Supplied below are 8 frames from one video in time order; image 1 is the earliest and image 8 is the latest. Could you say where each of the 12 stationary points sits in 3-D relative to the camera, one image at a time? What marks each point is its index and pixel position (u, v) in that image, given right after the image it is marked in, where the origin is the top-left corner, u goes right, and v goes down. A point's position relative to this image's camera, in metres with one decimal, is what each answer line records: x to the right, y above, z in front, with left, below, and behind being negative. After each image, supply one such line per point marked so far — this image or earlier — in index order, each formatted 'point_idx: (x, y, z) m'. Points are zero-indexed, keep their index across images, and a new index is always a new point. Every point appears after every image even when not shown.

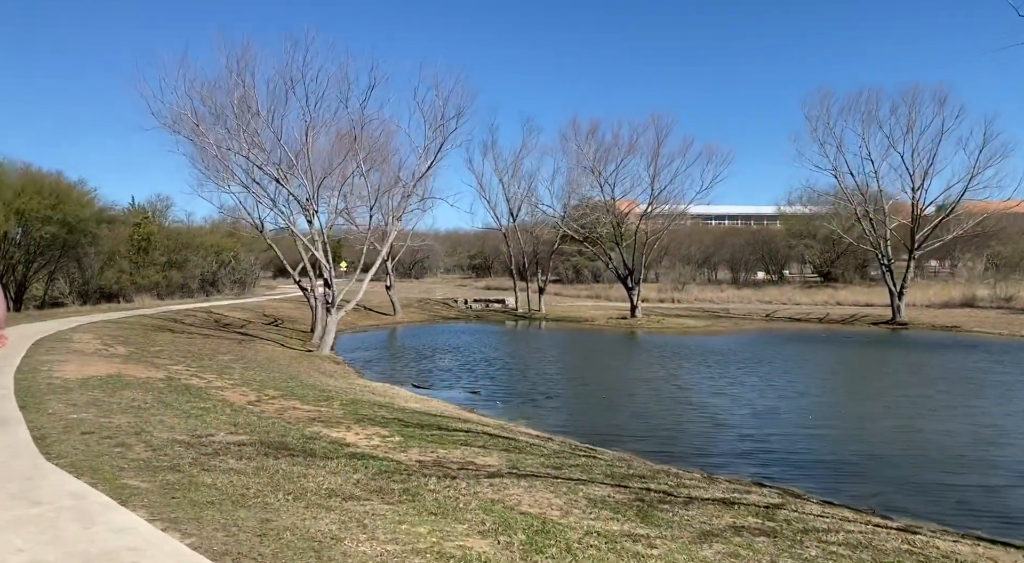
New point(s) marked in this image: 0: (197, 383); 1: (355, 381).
0: (-5.0, -1.6, +13.6) m
1: (-3.3, -2.1, +17.7) m
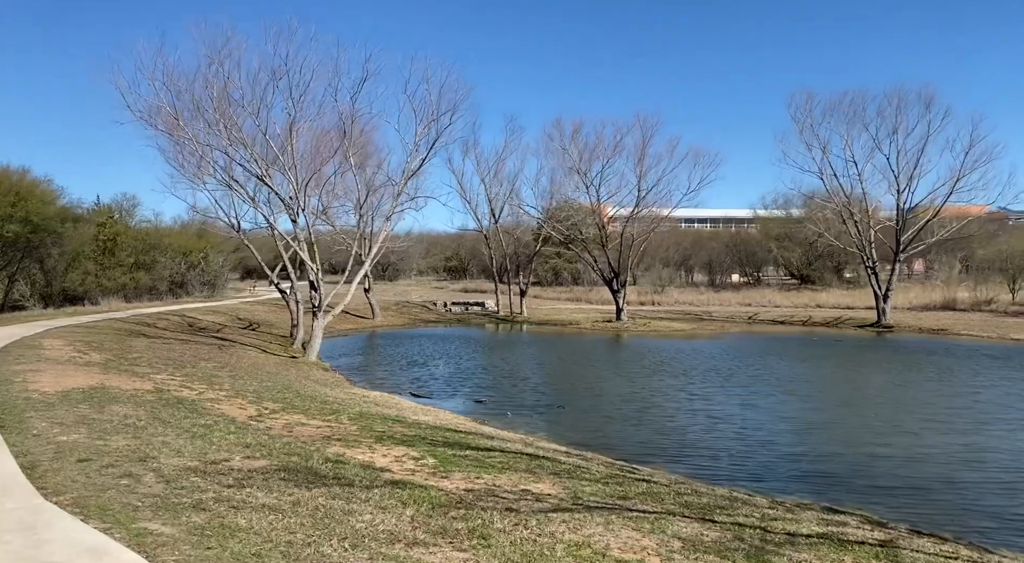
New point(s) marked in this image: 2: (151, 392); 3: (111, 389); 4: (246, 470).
0: (-4.8, -1.7, +12.5) m
1: (-3.2, -2.1, +16.7) m
2: (-5.2, -1.6, +12.4) m
3: (-5.7, -1.5, +12.0) m
4: (-2.1, -1.5, +6.9) m
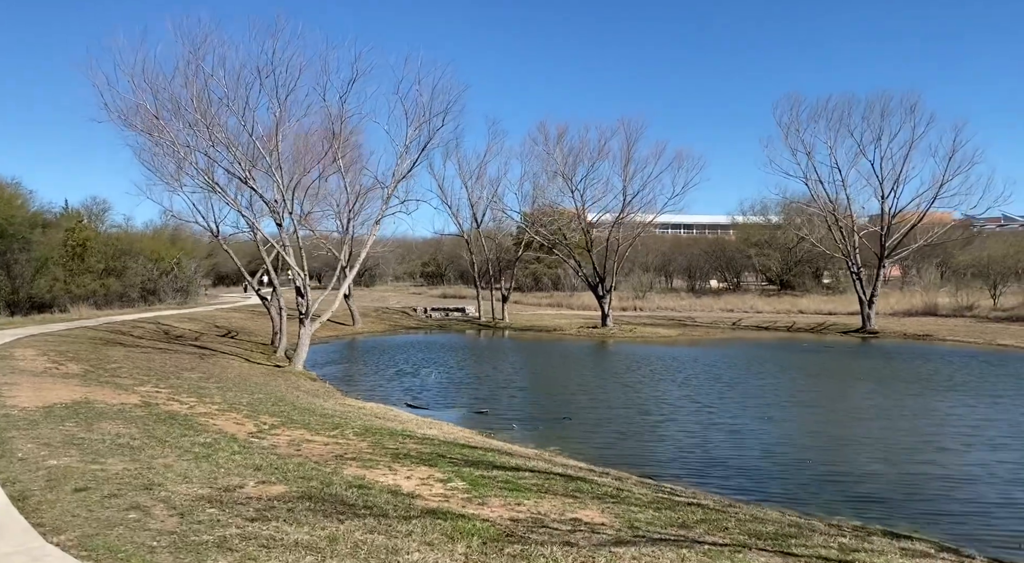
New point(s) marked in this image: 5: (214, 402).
0: (-4.6, -1.8, +11.7) m
1: (-3.2, -2.2, +15.9) m
2: (-5.1, -1.7, +11.6) m
3: (-5.5, -1.6, +11.2) m
4: (-1.8, -1.6, +6.2) m
5: (-4.6, -1.9, +13.0) m
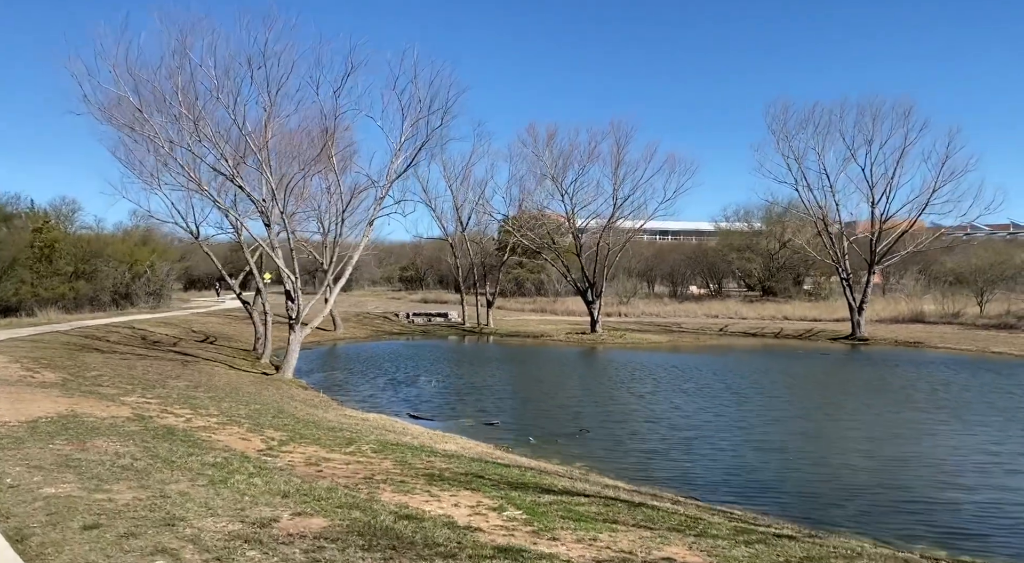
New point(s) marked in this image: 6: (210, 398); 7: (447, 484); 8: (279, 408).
0: (-4.2, -1.8, +10.7) m
1: (-3.0, -2.3, +15.0) m
2: (-4.7, -1.7, +10.6) m
3: (-5.1, -1.6, +10.2) m
4: (-1.3, -1.6, +5.3) m
5: (-4.3, -1.9, +12.0) m
6: (-5.1, -2.0, +14.3) m
7: (-0.6, -1.8, +7.7) m
8: (-3.8, -2.0, +13.8) m
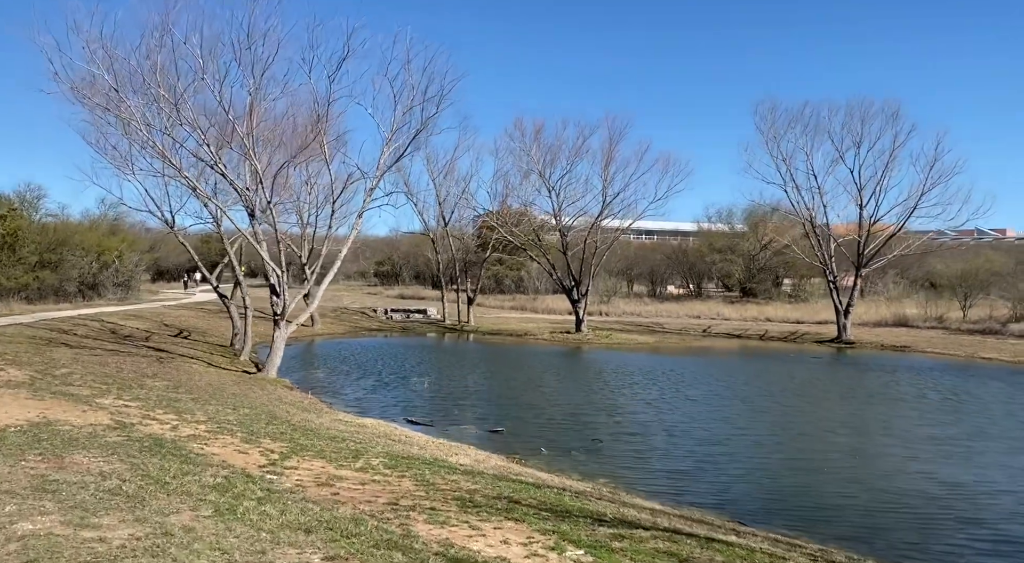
0: (-4.0, -1.7, +9.7) m
1: (-2.9, -2.2, +14.0) m
2: (-4.5, -1.6, +9.5) m
3: (-4.8, -1.5, +9.1) m
4: (-0.8, -1.6, +4.3) m
5: (-4.1, -1.8, +10.9) m
6: (-4.9, -1.9, +13.2) m
7: (-0.2, -1.8, +6.8) m
8: (-3.6, -2.0, +12.7) m
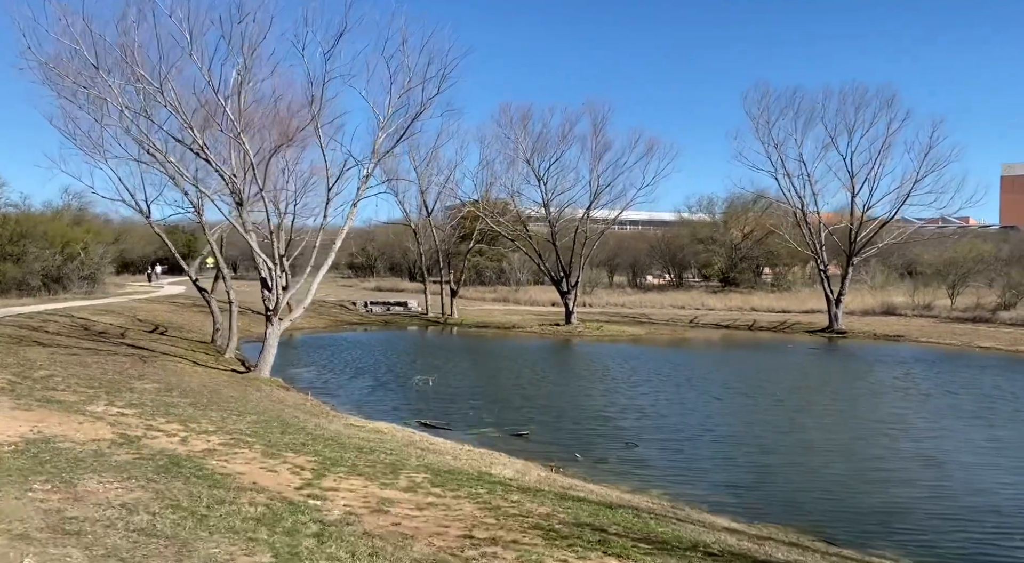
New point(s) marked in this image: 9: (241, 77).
0: (-3.4, -1.7, +8.6) m
1: (-2.5, -2.1, +13.0) m
2: (-3.9, -1.6, +8.4) m
3: (-4.3, -1.5, +8.0) m
4: (-0.1, -1.6, +3.4) m
5: (-3.6, -1.7, +9.9) m
6: (-4.5, -1.8, +12.1) m
7: (+0.4, -1.8, +5.9) m
8: (-3.2, -1.9, +11.7) m
9: (-5.8, +4.3, +18.2) m
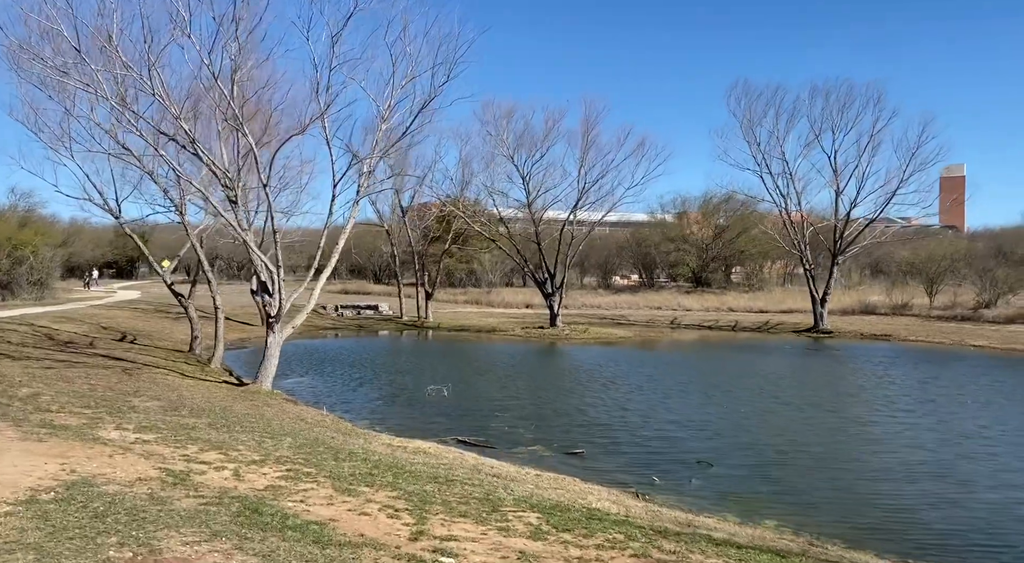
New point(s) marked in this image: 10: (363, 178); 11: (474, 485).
0: (-2.4, -1.7, +7.3) m
1: (-1.7, -2.2, +11.7) m
2: (-2.9, -1.7, +7.1) m
3: (-3.2, -1.6, +6.6) m
4: (+1.3, -1.6, +2.3) m
5: (-2.6, -1.8, +8.6) m
6: (-3.7, -1.9, +10.7) m
7: (+1.6, -1.8, +4.8) m
8: (-2.4, -2.0, +10.4) m
9: (-5.4, +4.2, +16.7) m
10: (-3.3, +2.3, +18.9) m
11: (-0.4, -2.0, +8.2) m
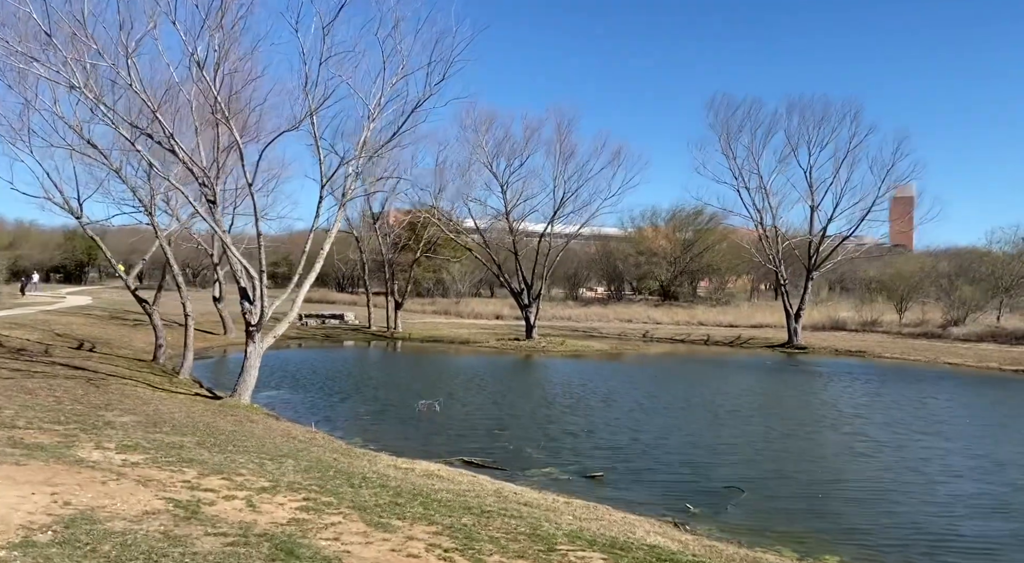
0: (-2.0, -1.8, +6.4) m
1: (-1.5, -2.3, +10.8) m
2: (-2.4, -1.7, +6.1) m
3: (-2.7, -1.6, +5.7) m
4: (+2.0, -1.6, +1.6) m
5: (-2.2, -1.9, +7.6) m
6: (-3.5, -1.9, +9.7) m
7: (+2.2, -1.9, +4.1) m
8: (-2.1, -2.0, +9.4) m
9: (-5.4, +4.1, +15.7) m
10: (-3.4, +2.1, +18.0) m
11: (0.0, -2.1, +7.4) m
